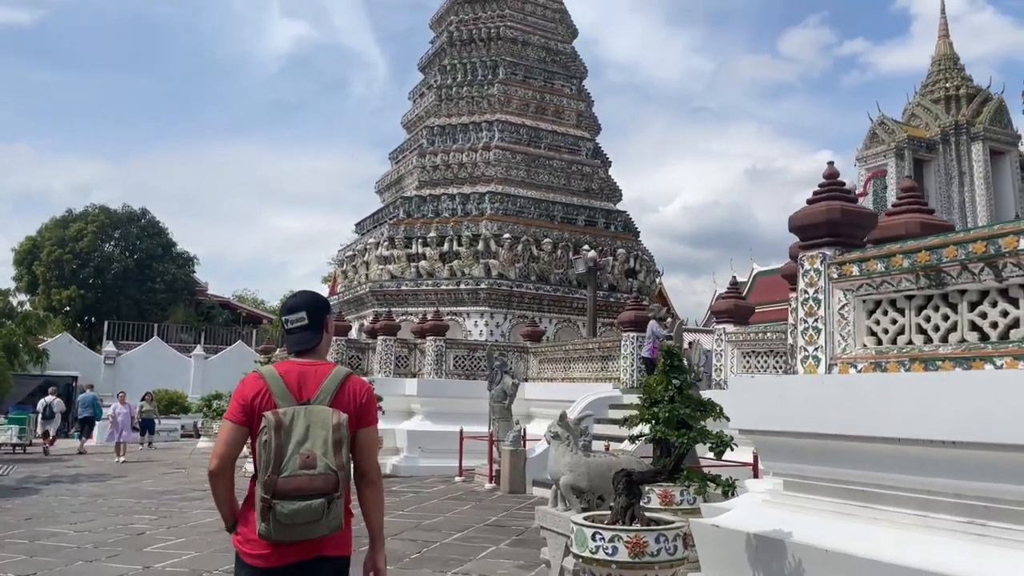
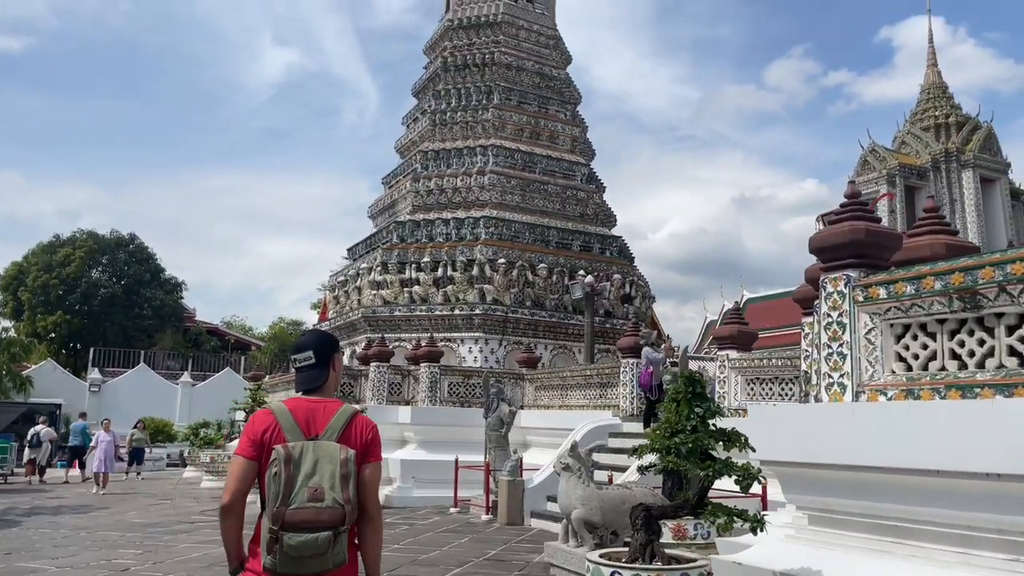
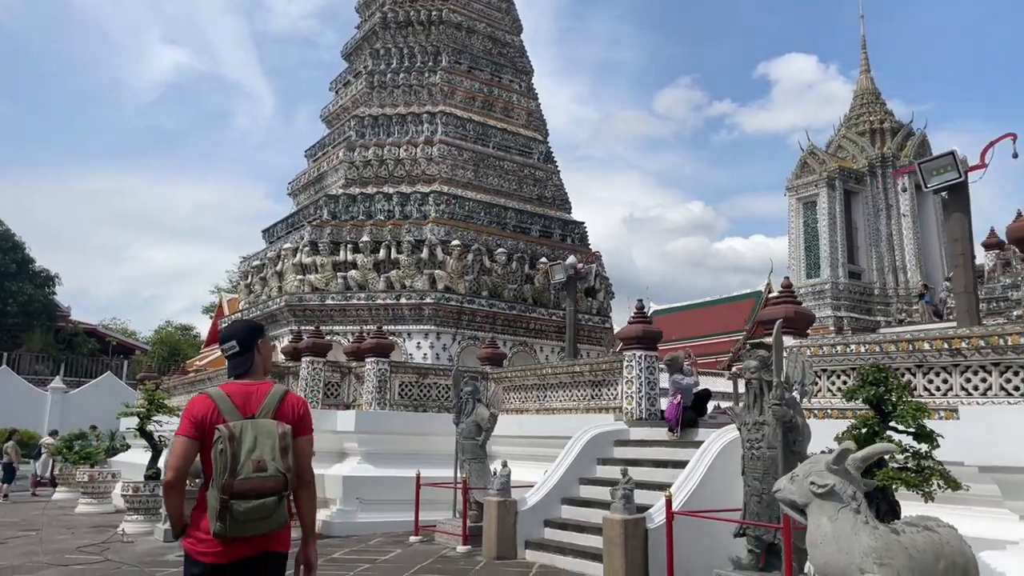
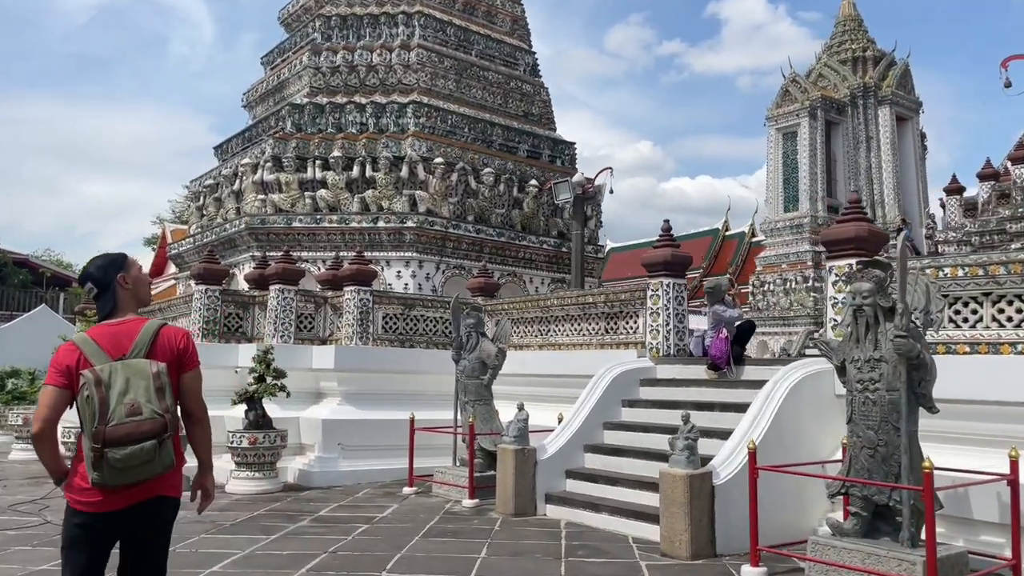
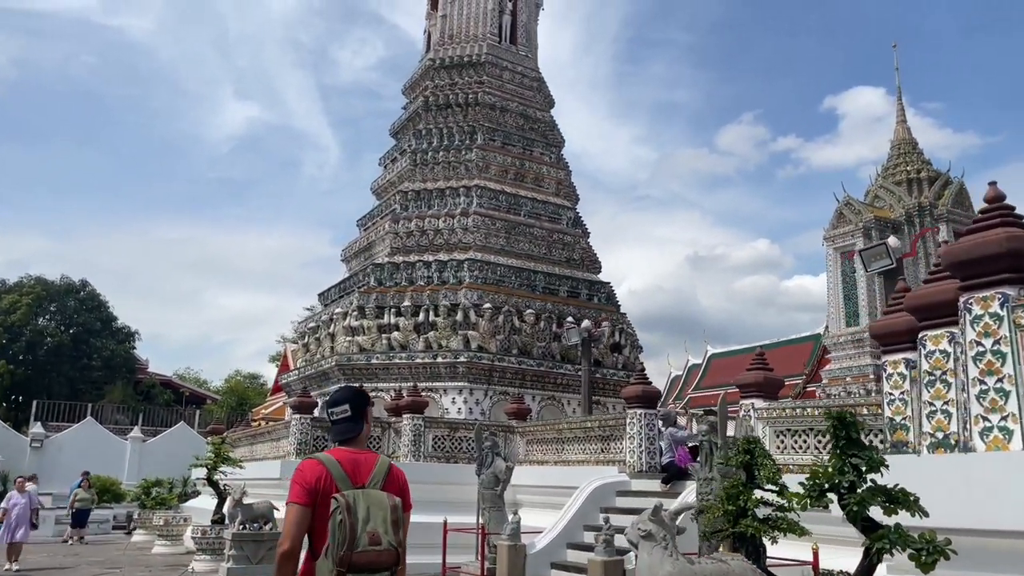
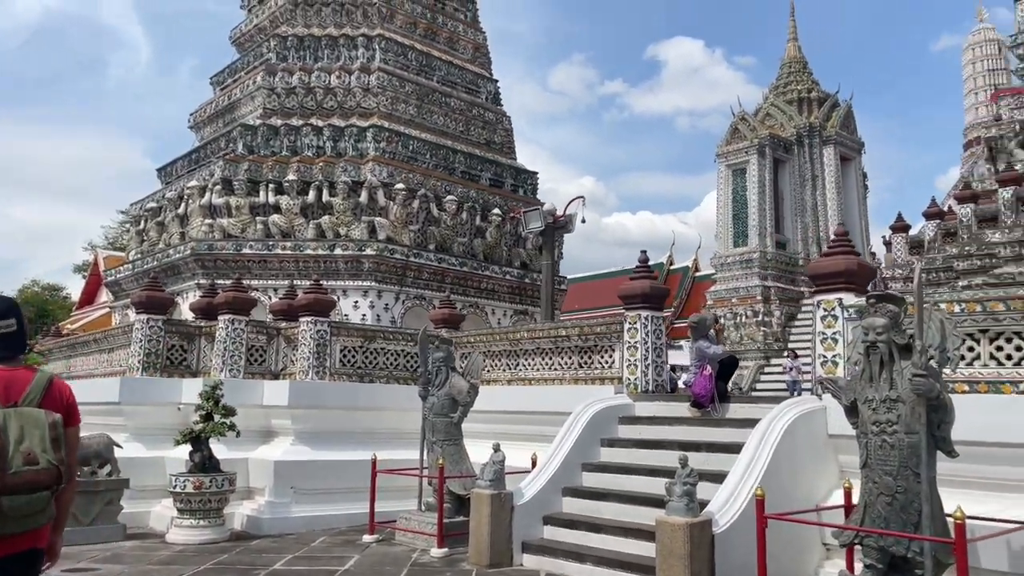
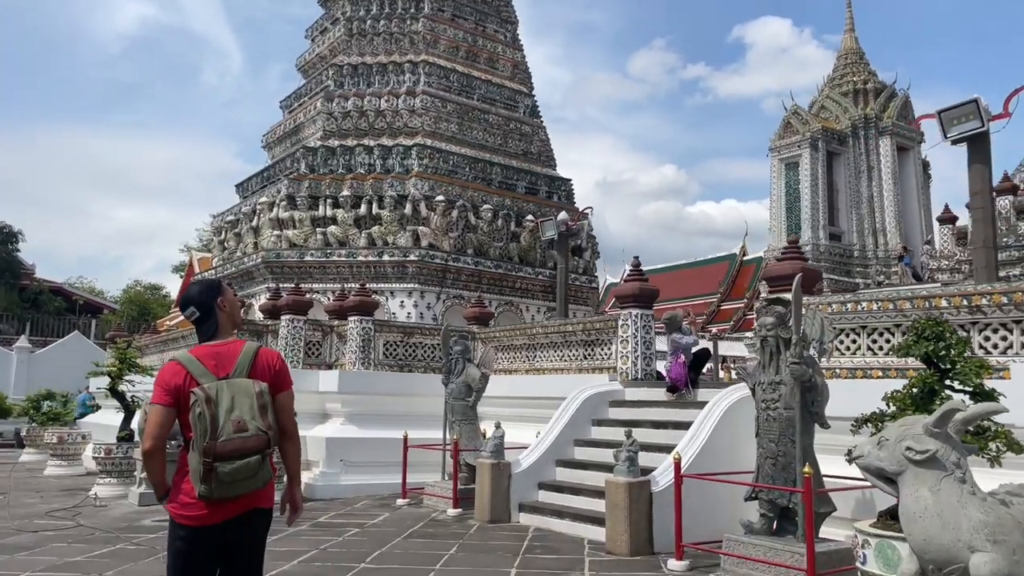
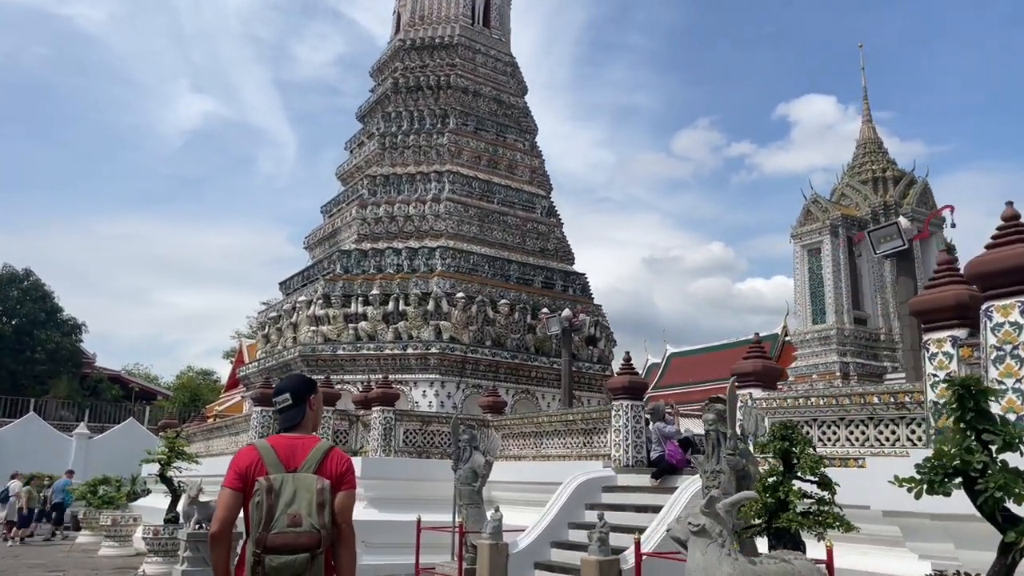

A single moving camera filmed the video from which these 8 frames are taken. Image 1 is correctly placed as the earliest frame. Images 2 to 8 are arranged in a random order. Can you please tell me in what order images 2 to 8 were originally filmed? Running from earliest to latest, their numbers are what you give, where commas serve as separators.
2, 5, 8, 3, 7, 4, 6
